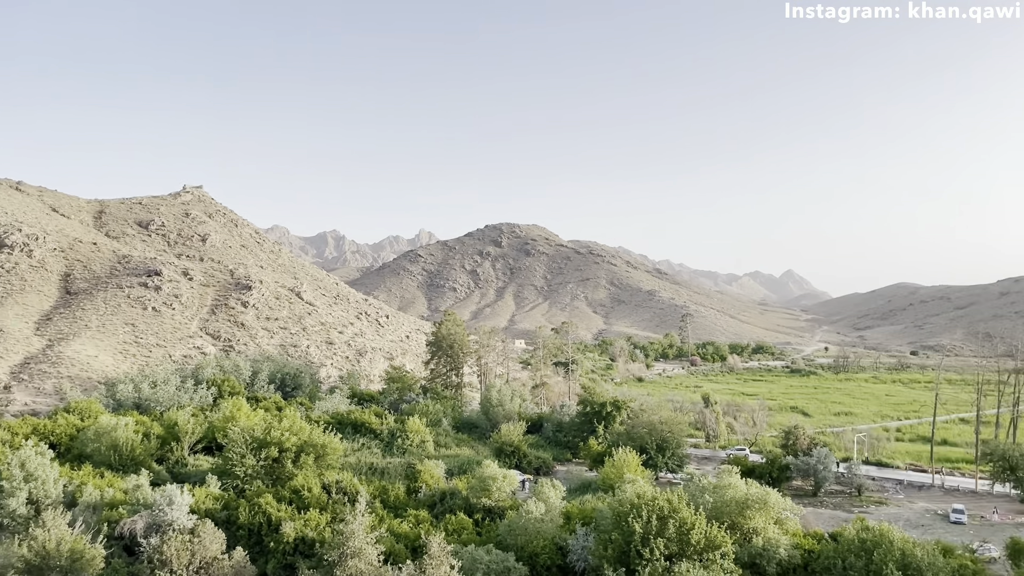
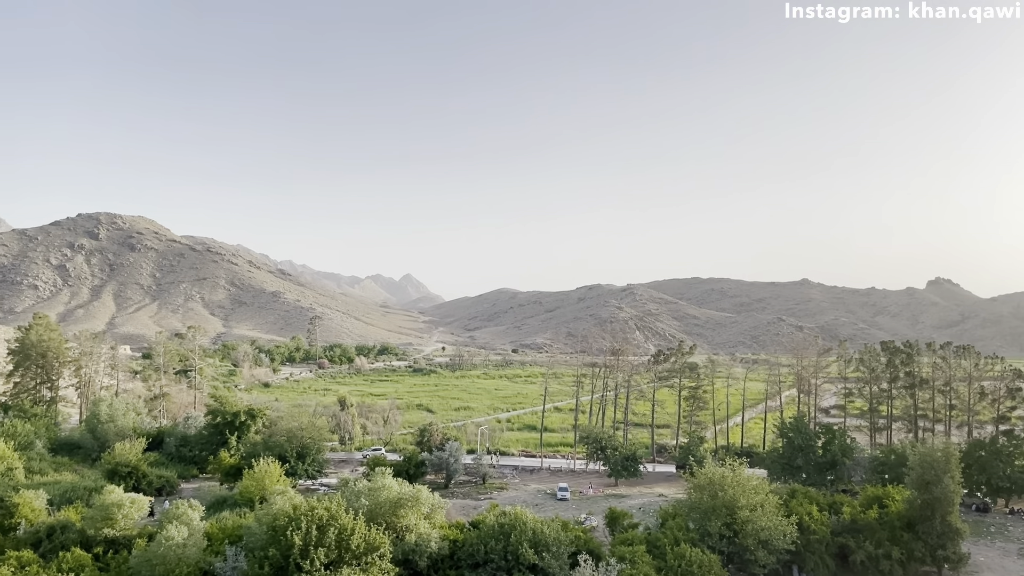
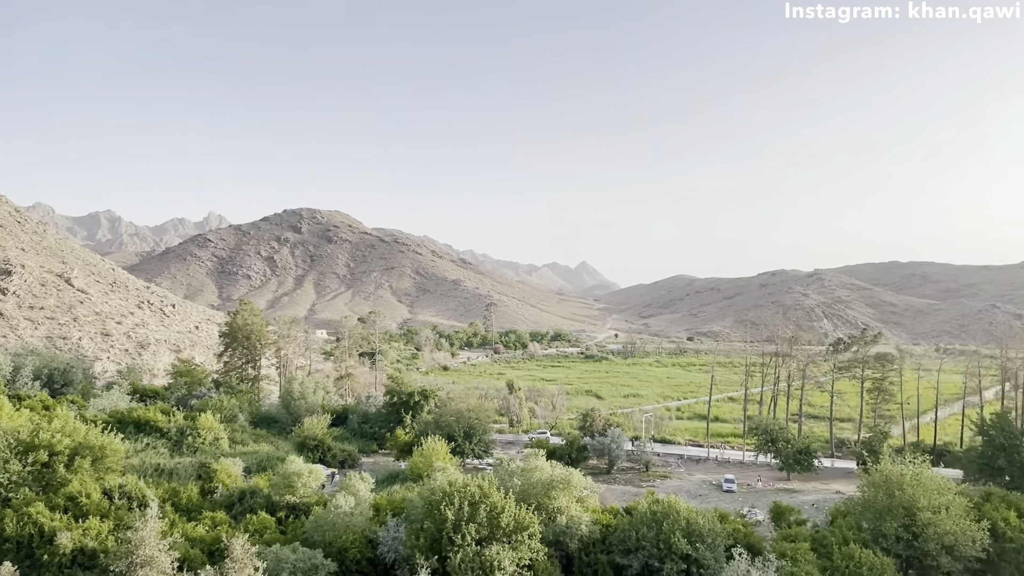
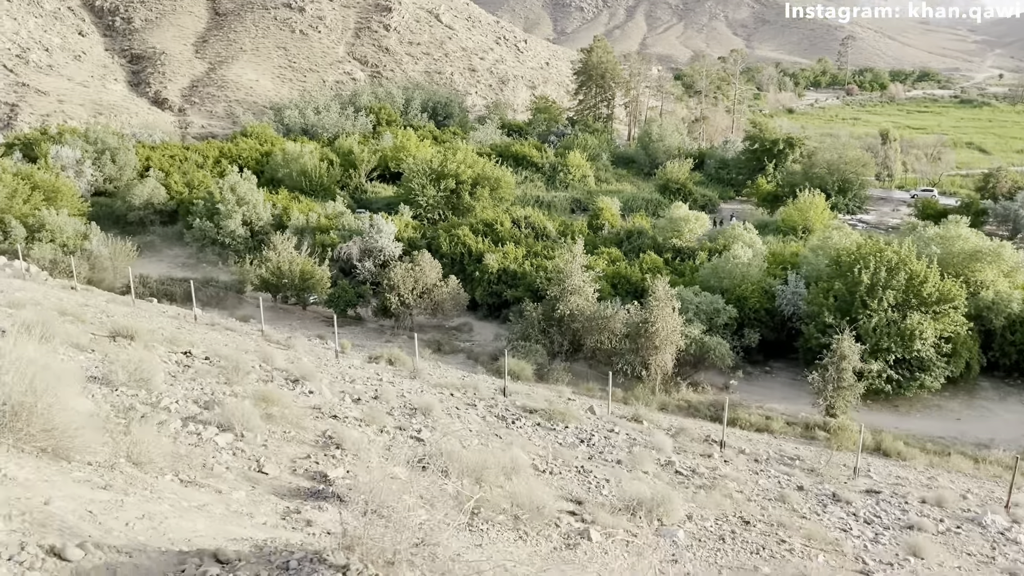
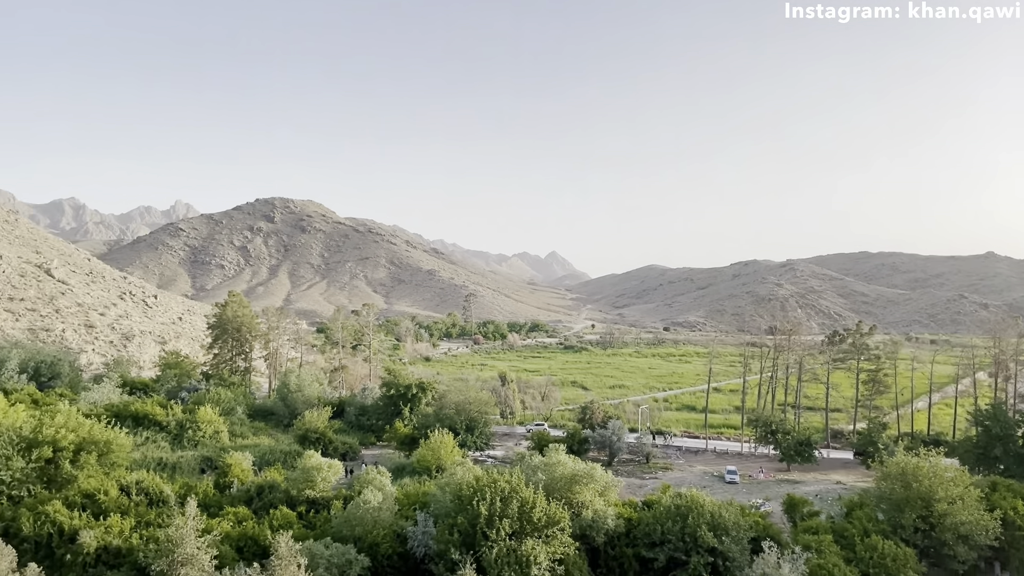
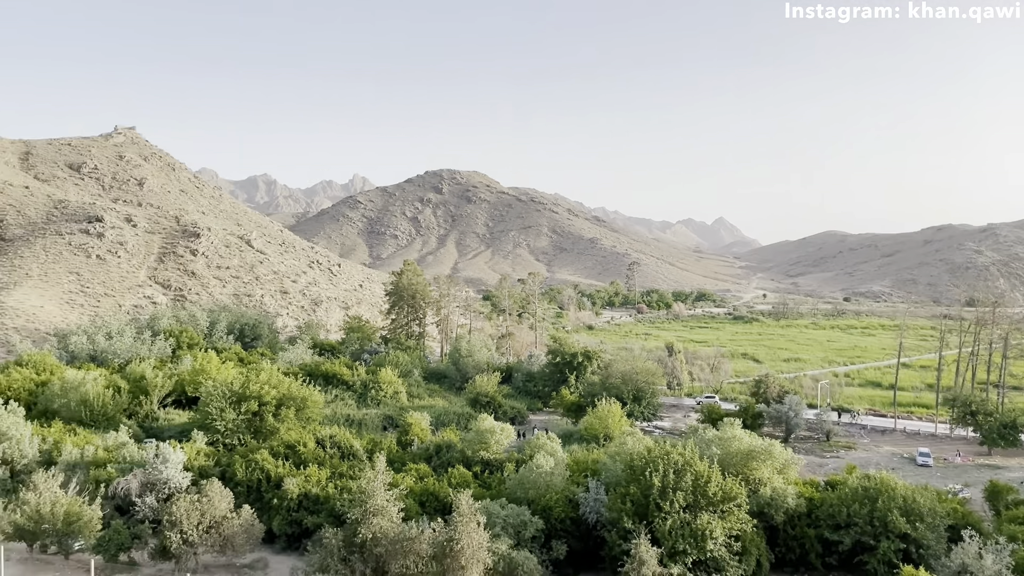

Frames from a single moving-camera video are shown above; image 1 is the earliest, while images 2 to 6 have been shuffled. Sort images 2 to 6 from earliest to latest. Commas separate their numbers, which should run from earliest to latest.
3, 2, 5, 6, 4
